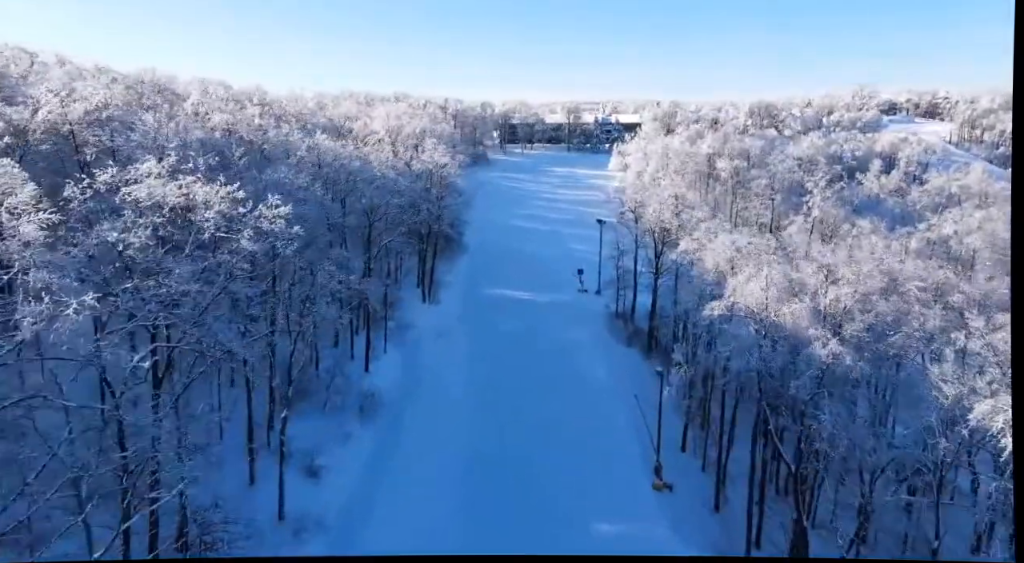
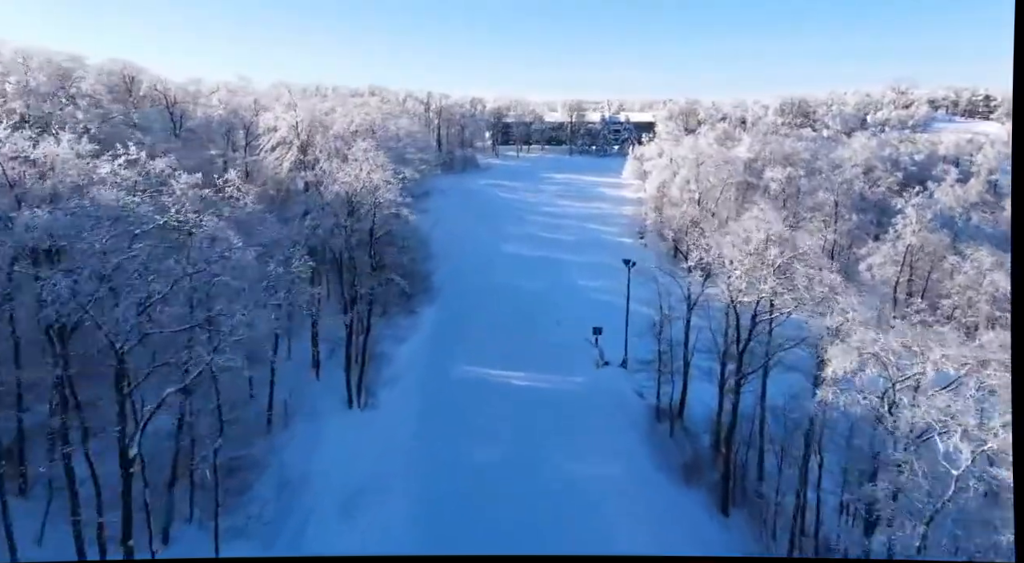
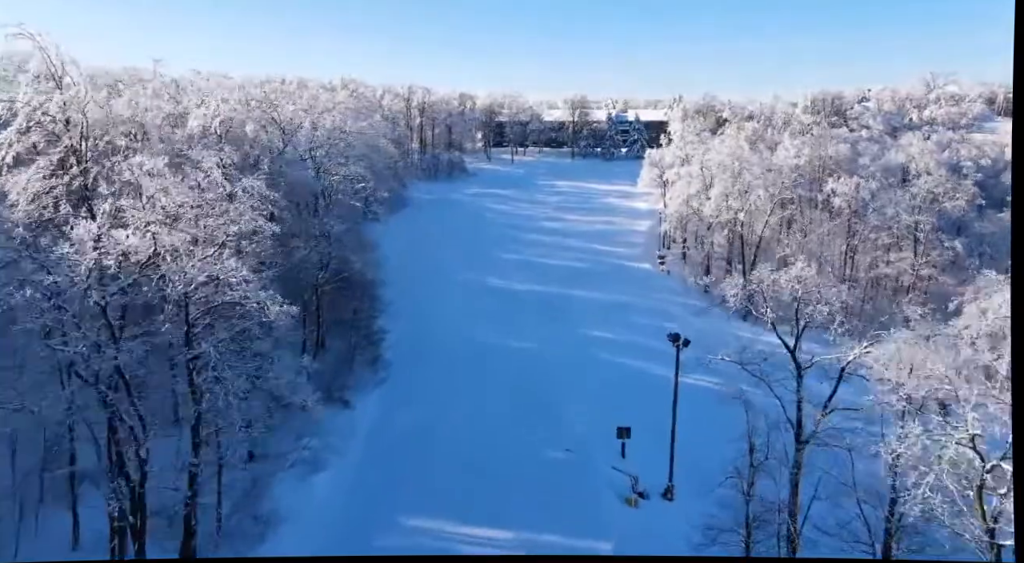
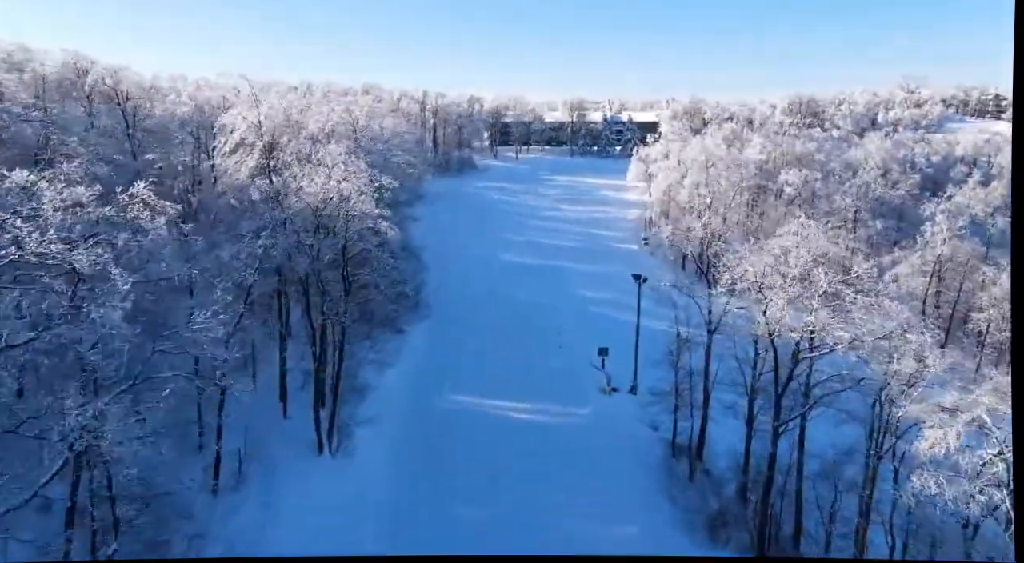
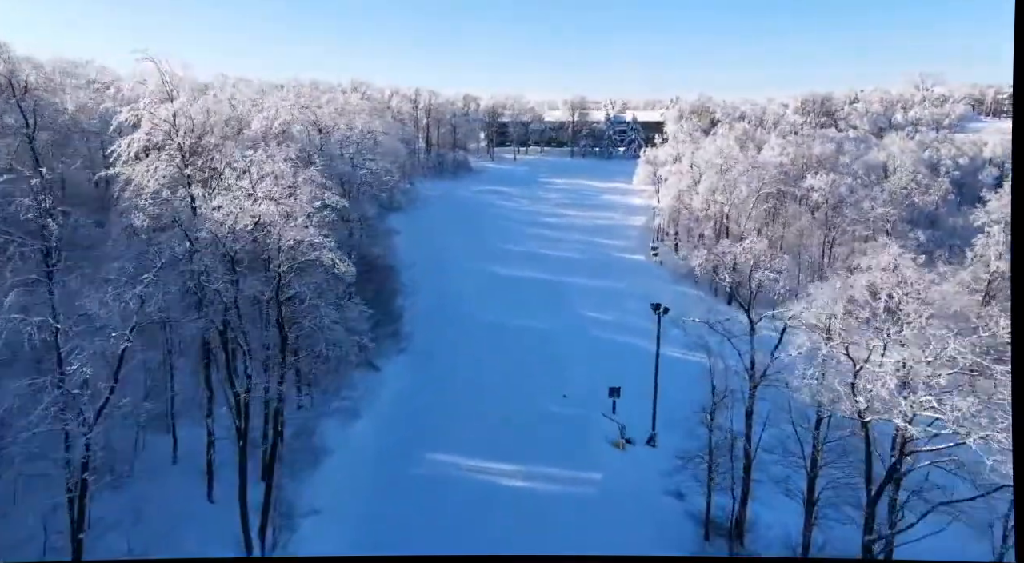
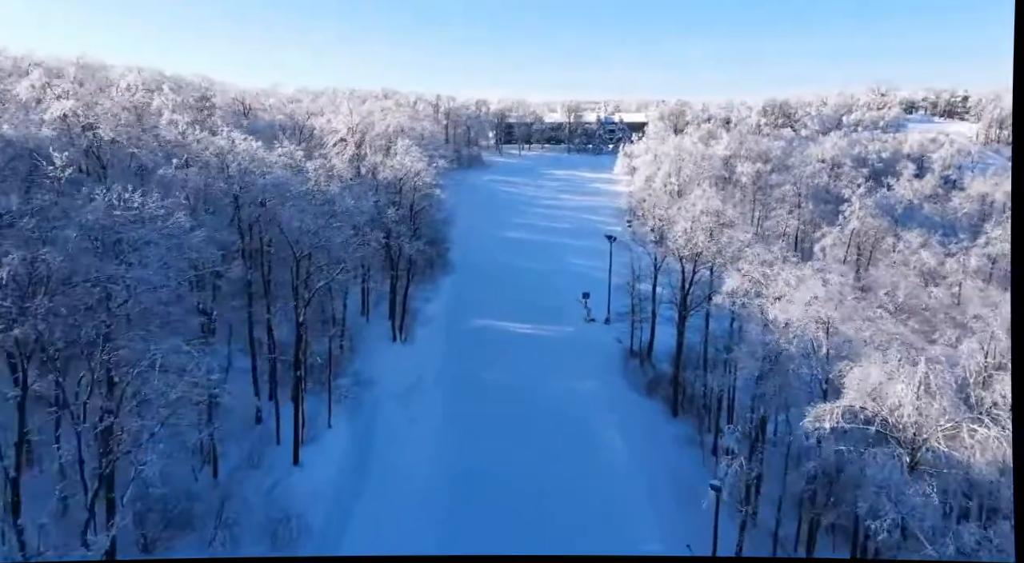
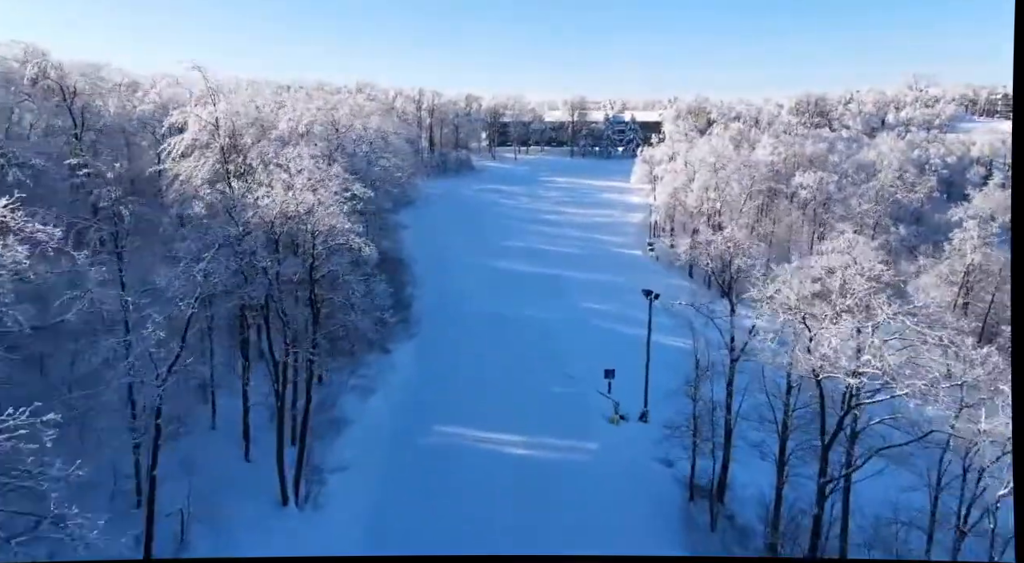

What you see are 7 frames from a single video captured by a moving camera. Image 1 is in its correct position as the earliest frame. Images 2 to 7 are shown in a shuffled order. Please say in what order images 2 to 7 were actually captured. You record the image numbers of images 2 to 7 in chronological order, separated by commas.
6, 2, 4, 7, 5, 3
